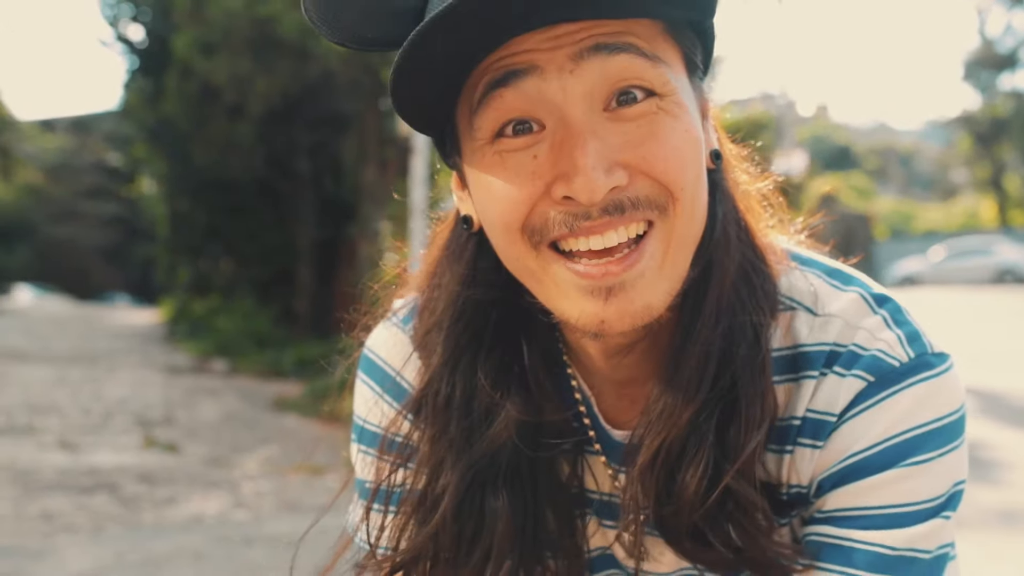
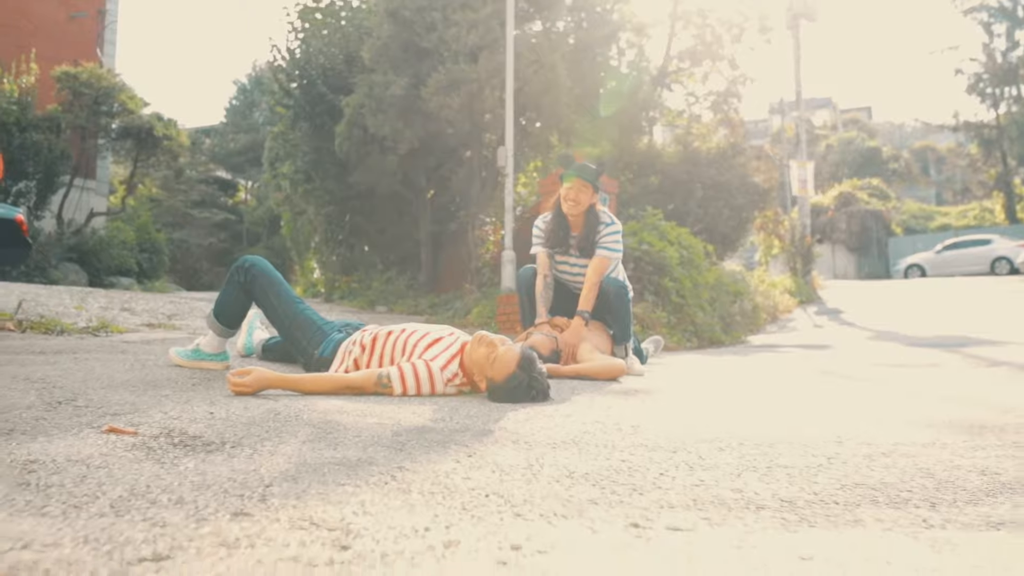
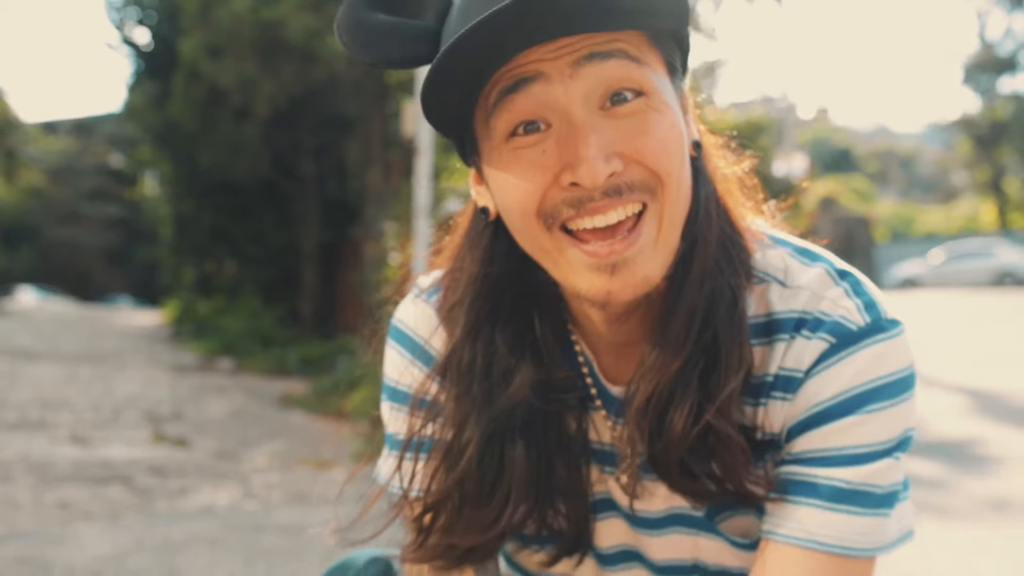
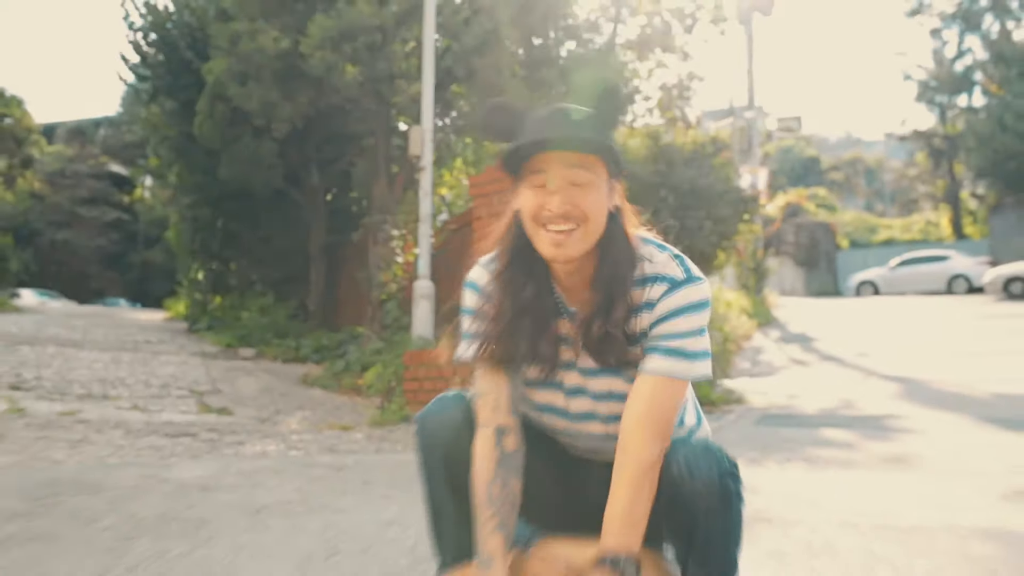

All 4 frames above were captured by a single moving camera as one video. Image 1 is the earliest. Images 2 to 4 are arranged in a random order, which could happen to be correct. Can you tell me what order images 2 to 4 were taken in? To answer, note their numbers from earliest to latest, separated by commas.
3, 4, 2
